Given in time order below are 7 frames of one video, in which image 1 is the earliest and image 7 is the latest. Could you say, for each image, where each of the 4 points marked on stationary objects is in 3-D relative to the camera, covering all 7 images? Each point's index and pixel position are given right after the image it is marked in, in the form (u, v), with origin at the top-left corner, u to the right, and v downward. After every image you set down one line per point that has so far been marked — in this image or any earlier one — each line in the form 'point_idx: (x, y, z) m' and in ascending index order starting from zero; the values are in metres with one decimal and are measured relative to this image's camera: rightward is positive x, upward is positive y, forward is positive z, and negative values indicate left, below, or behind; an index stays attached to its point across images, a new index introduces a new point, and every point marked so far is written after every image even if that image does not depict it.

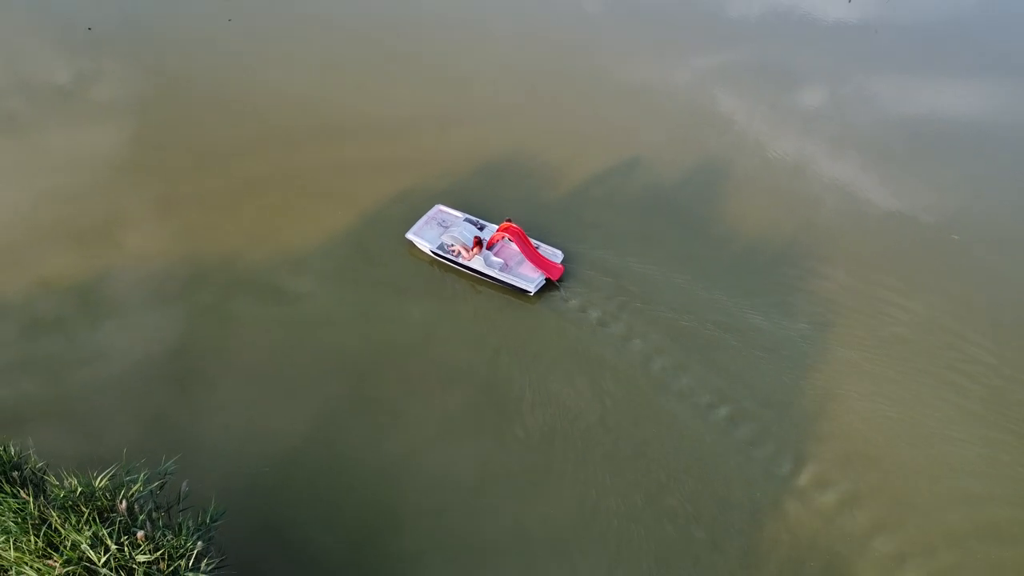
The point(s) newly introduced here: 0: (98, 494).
0: (-3.8, -2.1, +7.8) m
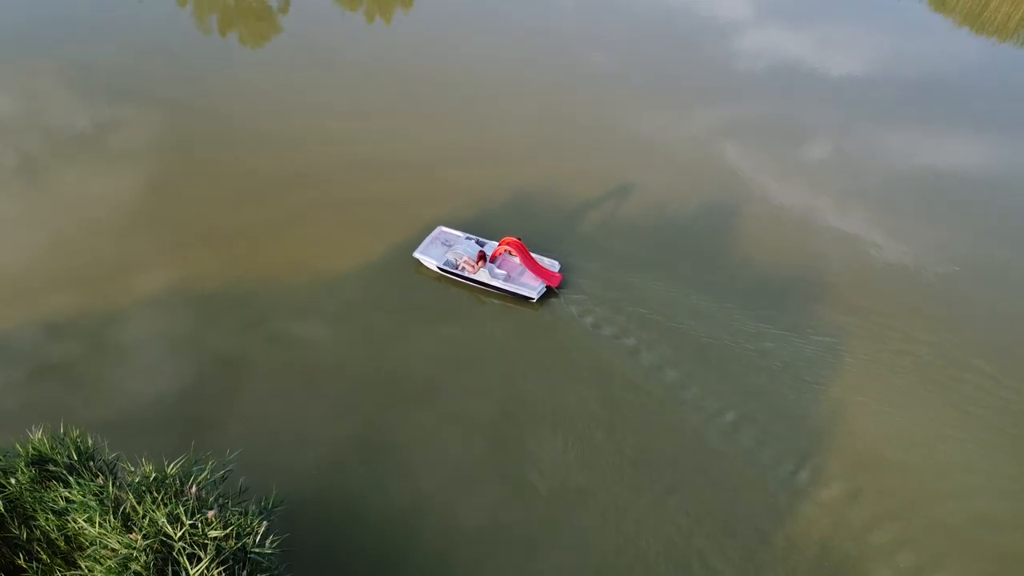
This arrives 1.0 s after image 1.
0: (-3.6, -2.0, +8.6) m
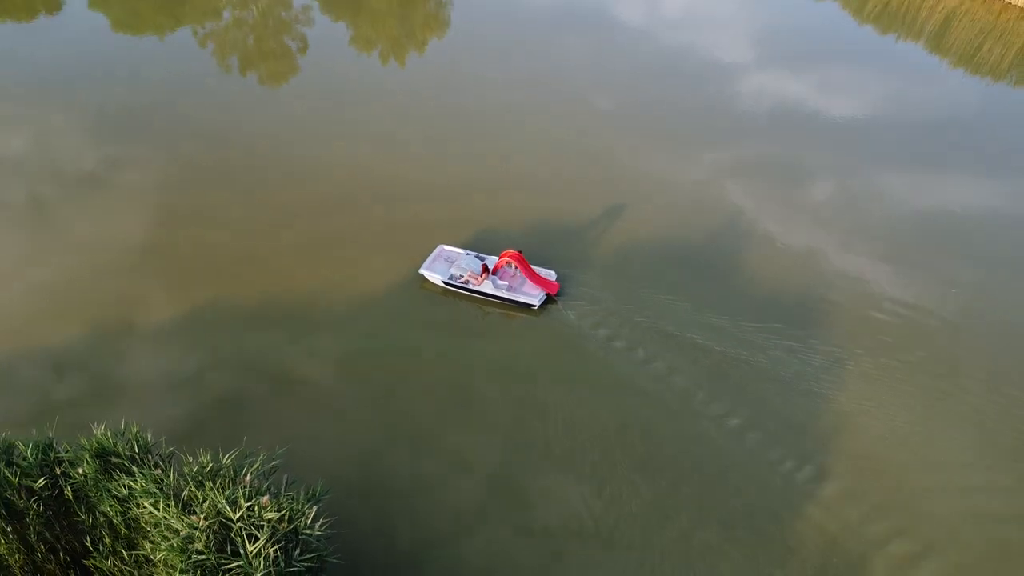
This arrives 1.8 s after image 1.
0: (-3.3, -2.1, +9.3) m
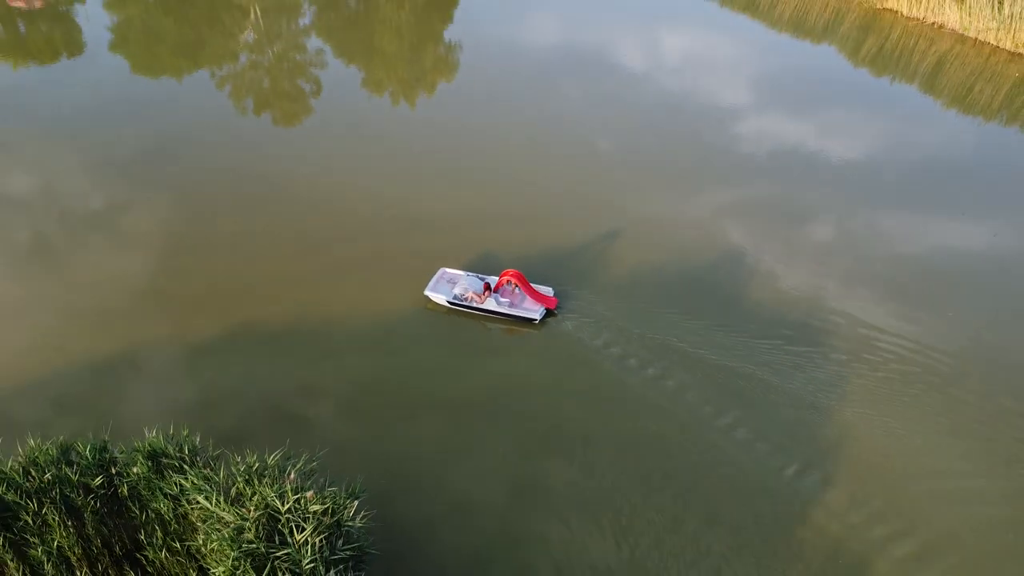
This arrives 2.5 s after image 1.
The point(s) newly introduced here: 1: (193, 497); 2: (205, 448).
0: (-3.0, -2.2, +9.9) m
1: (-3.8, -2.5, +9.6) m
2: (-4.1, -2.1, +10.7) m
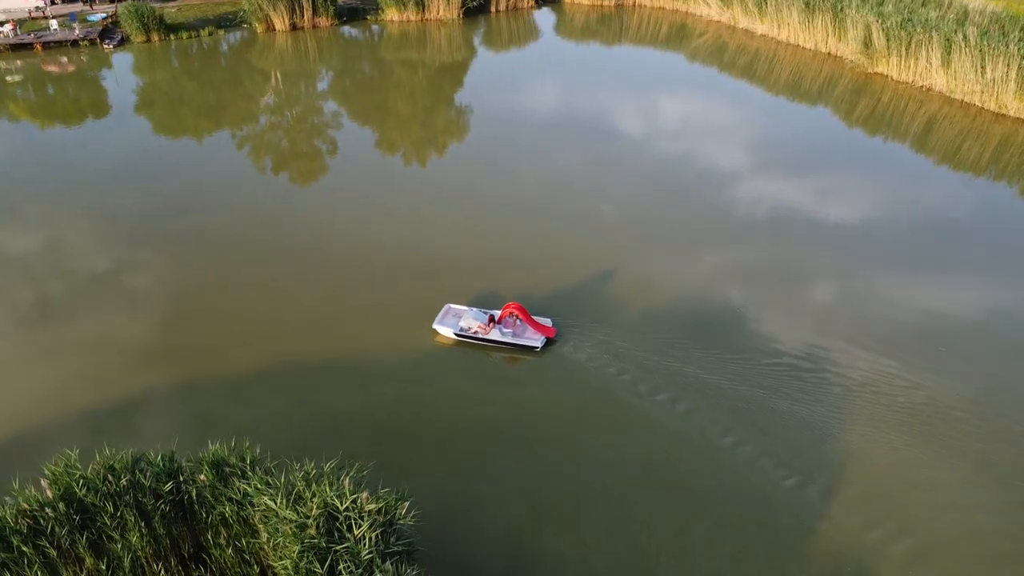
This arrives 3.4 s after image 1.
0: (-2.5, -2.5, +10.9) m
1: (-3.4, -2.8, +10.5) m
2: (-3.6, -2.5, +11.7) m
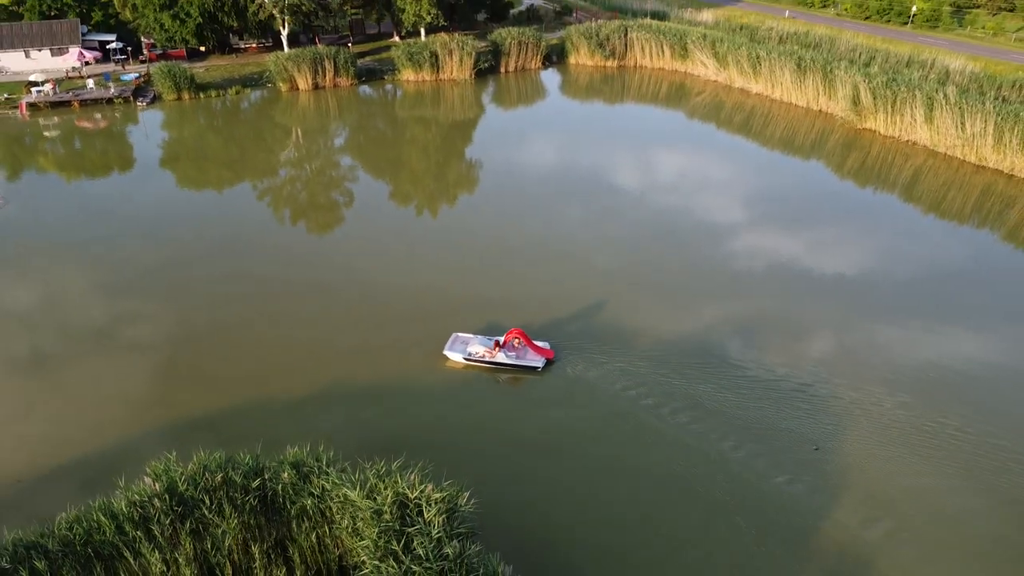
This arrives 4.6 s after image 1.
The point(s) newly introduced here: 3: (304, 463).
0: (-1.8, -2.9, +12.5) m
1: (-2.7, -3.1, +12.1) m
2: (-2.9, -2.9, +13.3) m
3: (-3.3, -2.8, +12.8) m
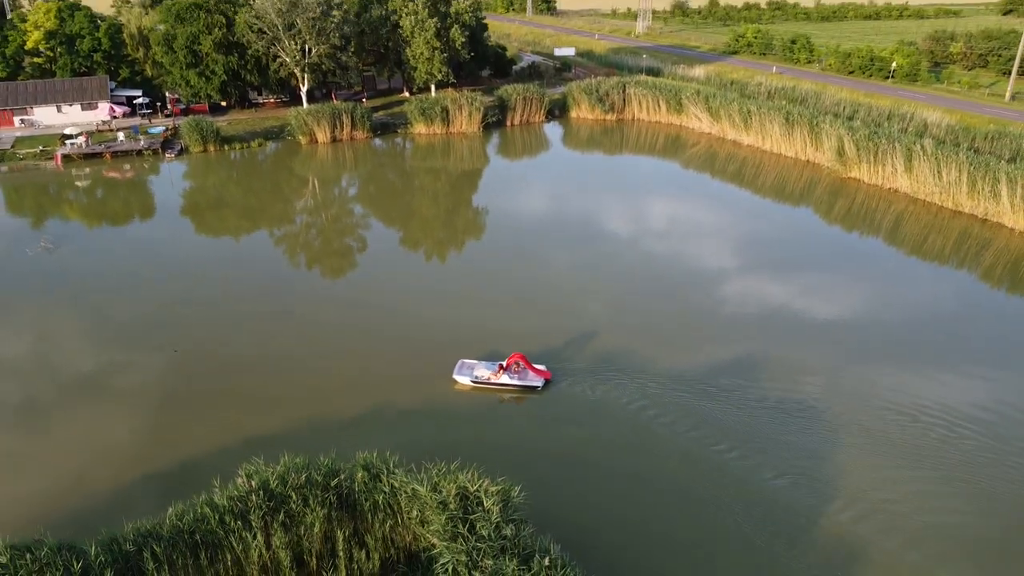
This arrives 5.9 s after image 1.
0: (-1.1, -3.3, +14.5) m
1: (-1.9, -3.5, +14.1) m
2: (-2.2, -3.4, +15.3) m
3: (-2.5, -3.3, +14.8) m
